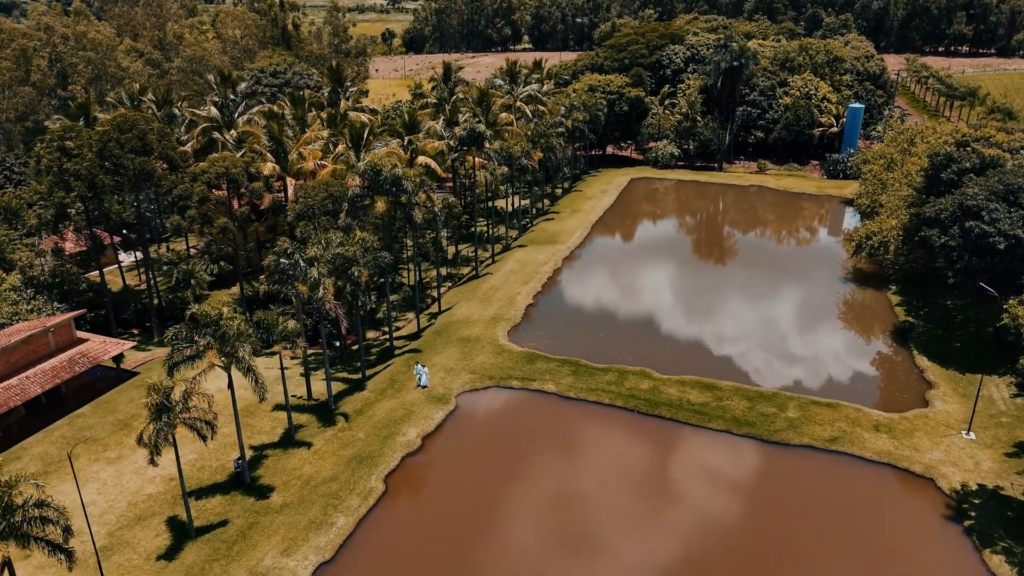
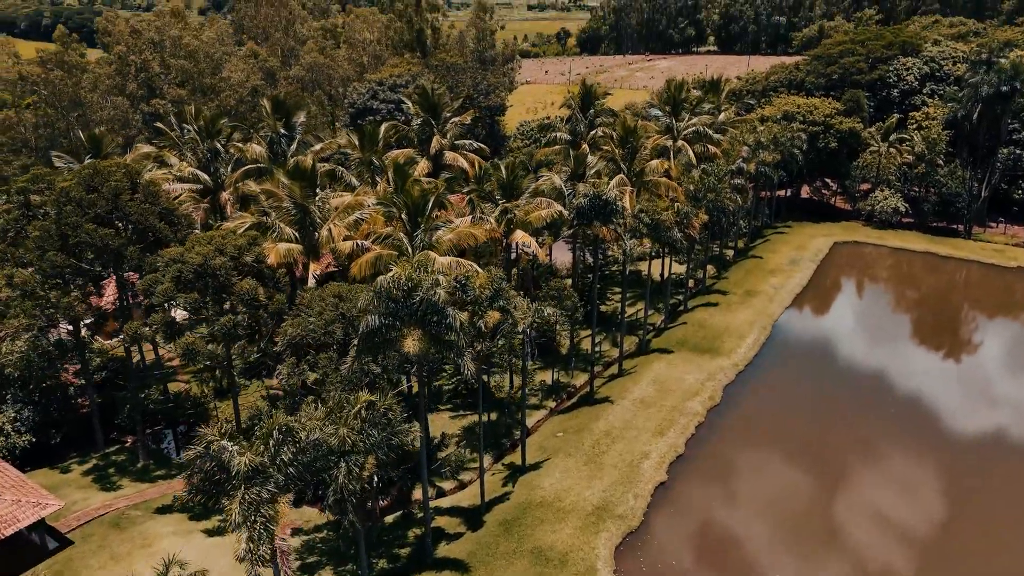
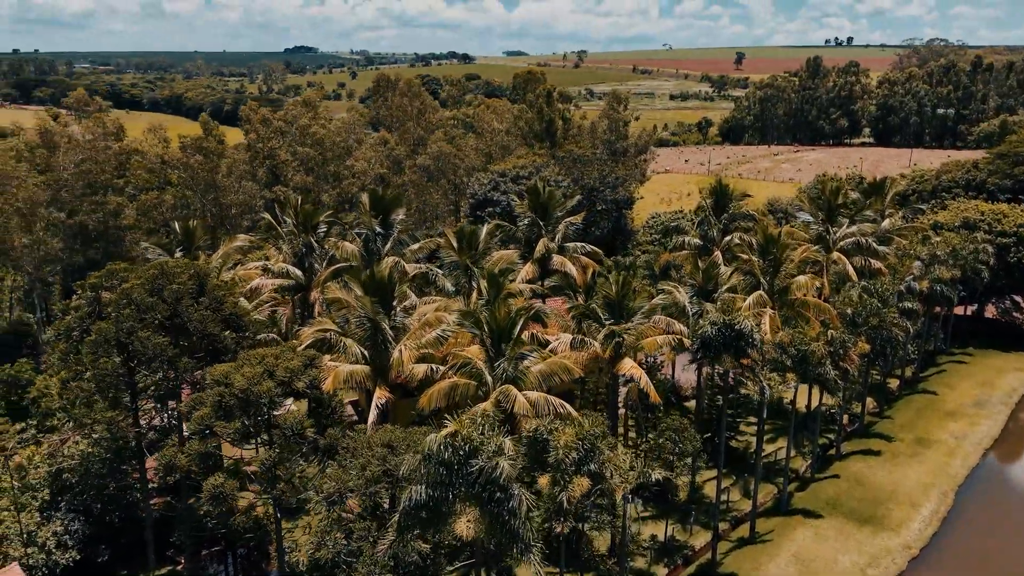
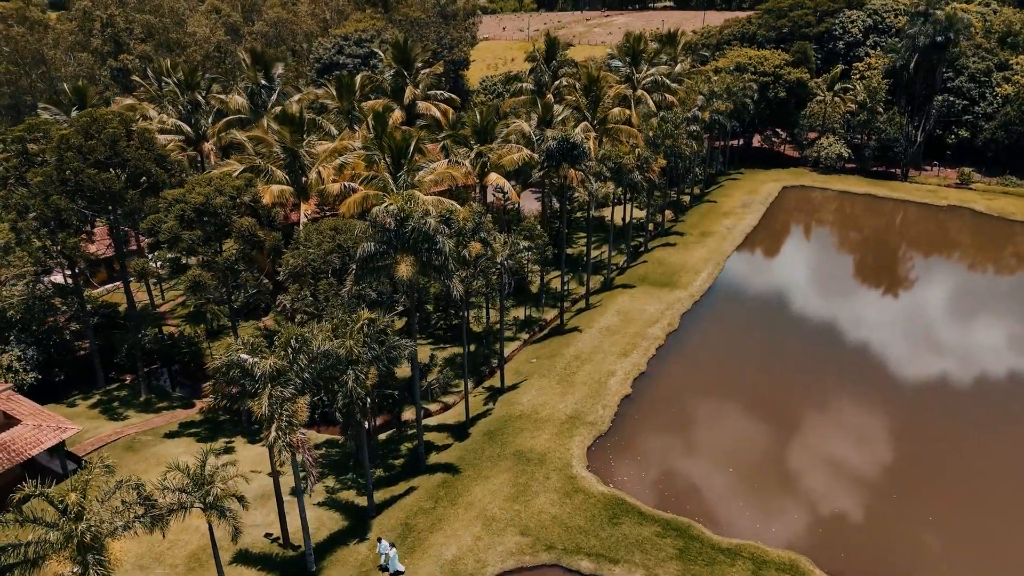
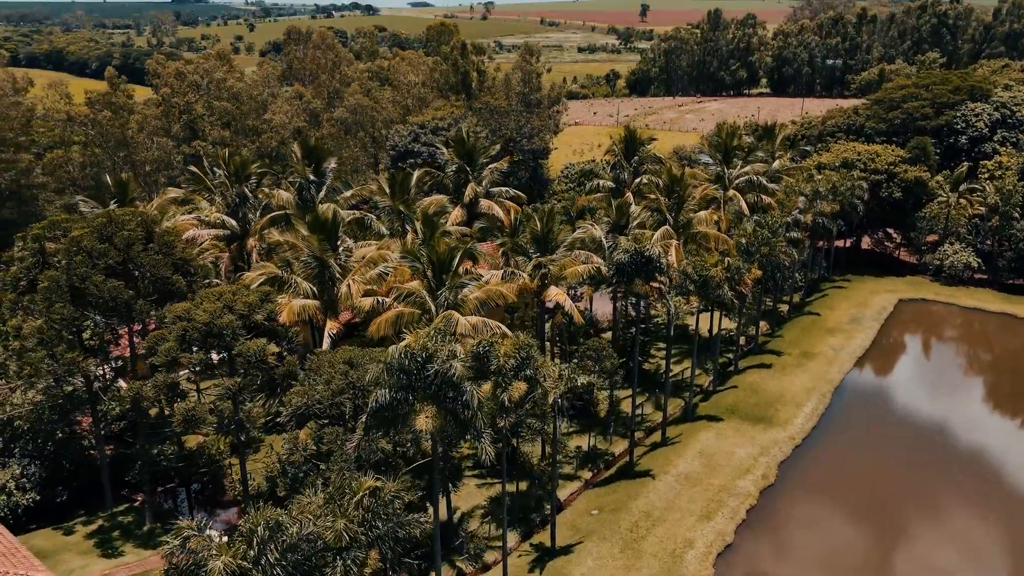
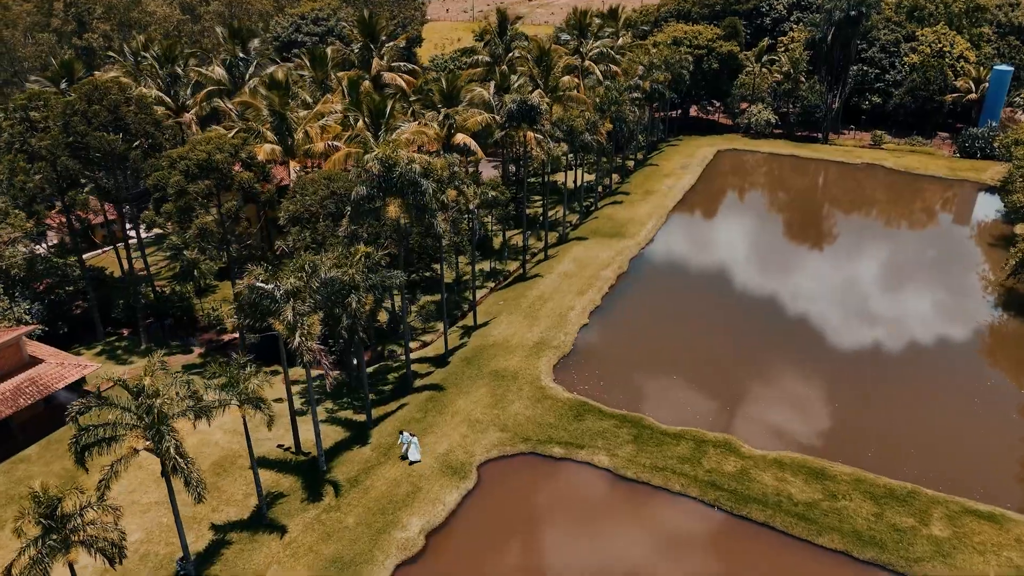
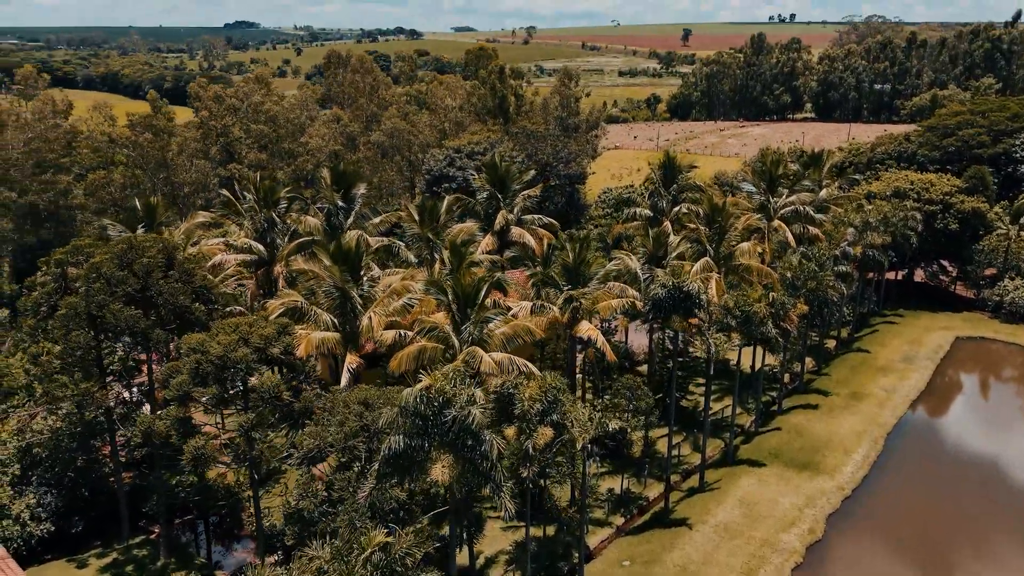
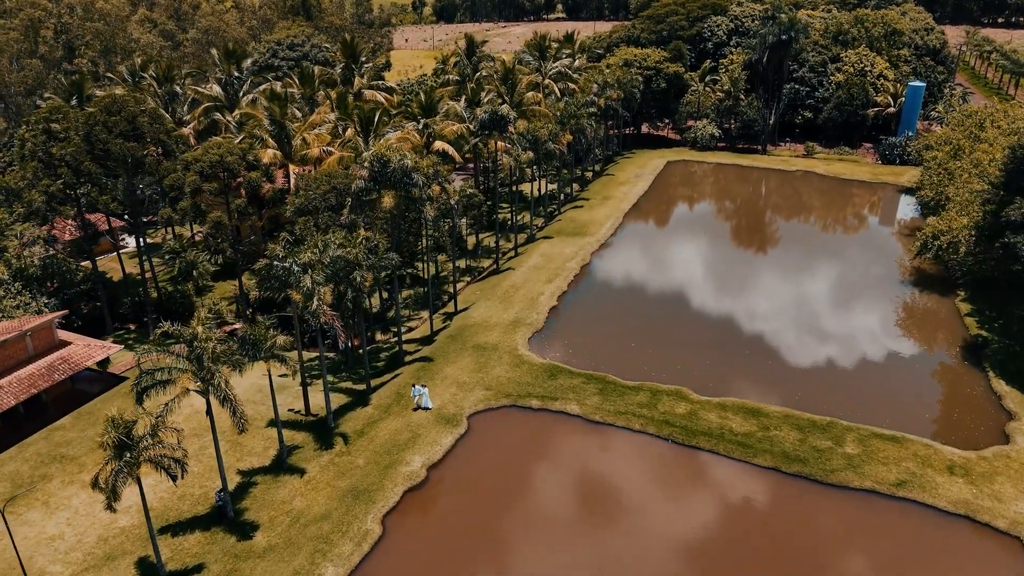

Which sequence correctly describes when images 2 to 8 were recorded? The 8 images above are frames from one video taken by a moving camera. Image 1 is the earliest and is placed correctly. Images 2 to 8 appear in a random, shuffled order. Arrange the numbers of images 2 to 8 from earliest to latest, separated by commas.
8, 6, 4, 2, 5, 7, 3
